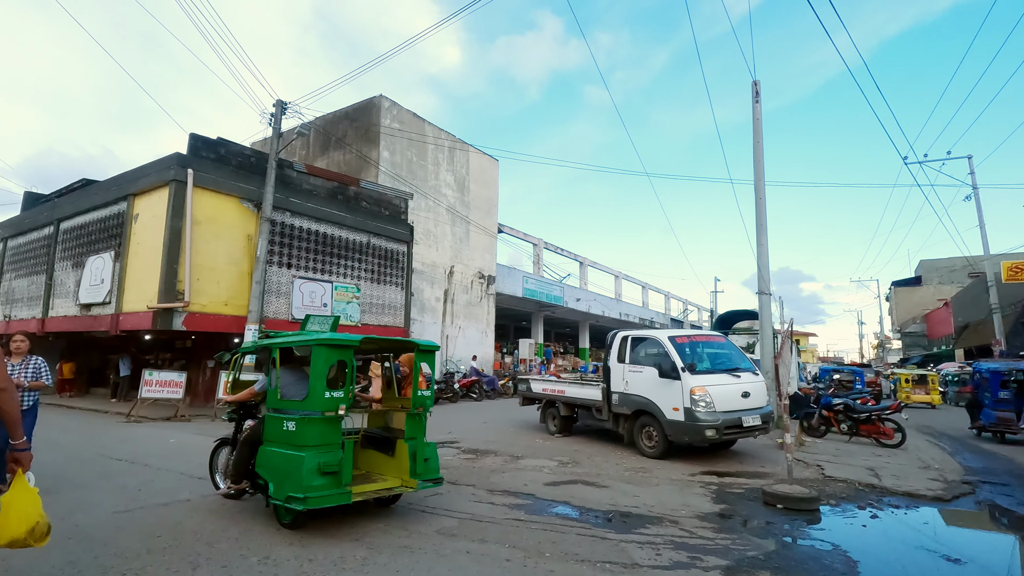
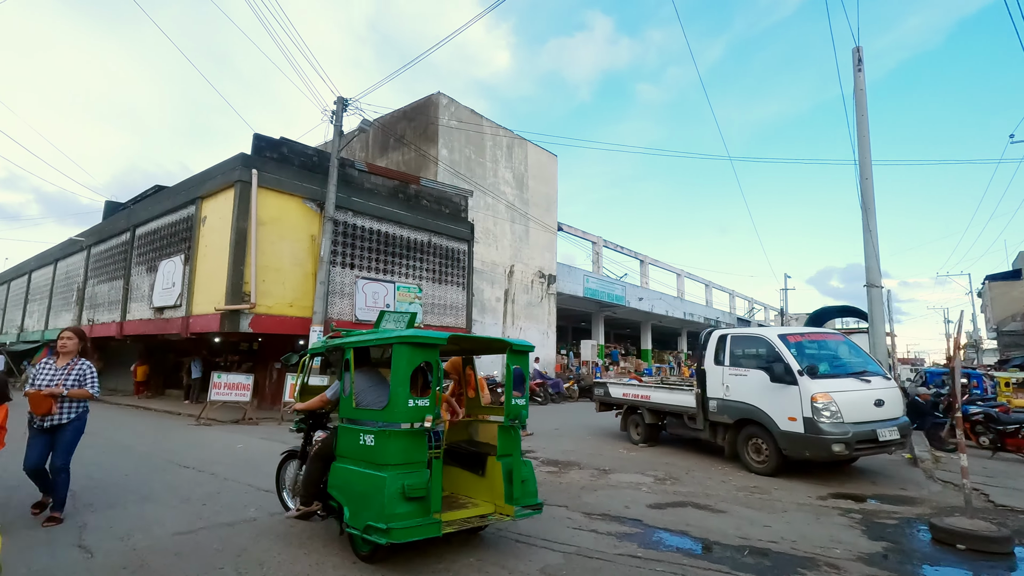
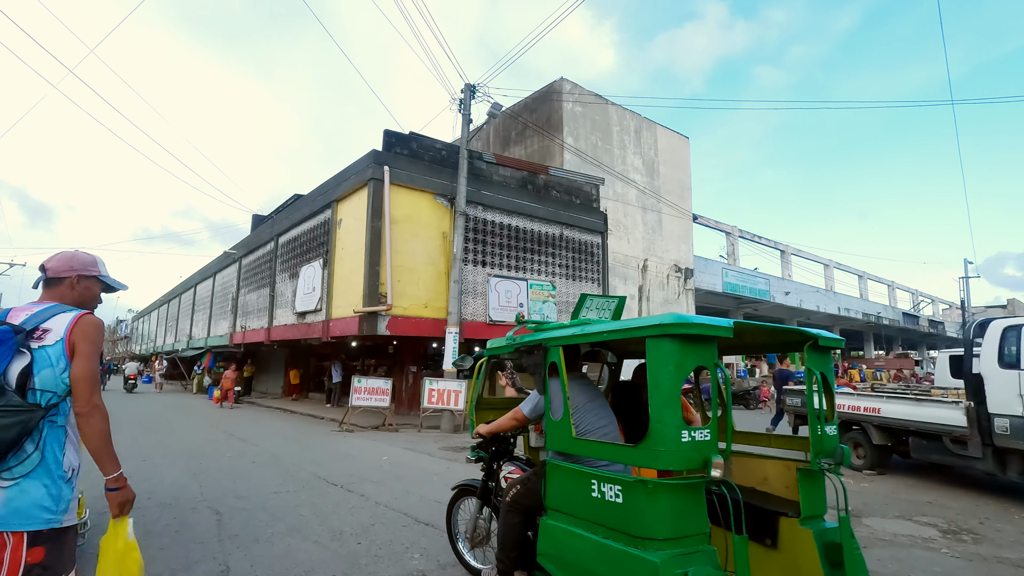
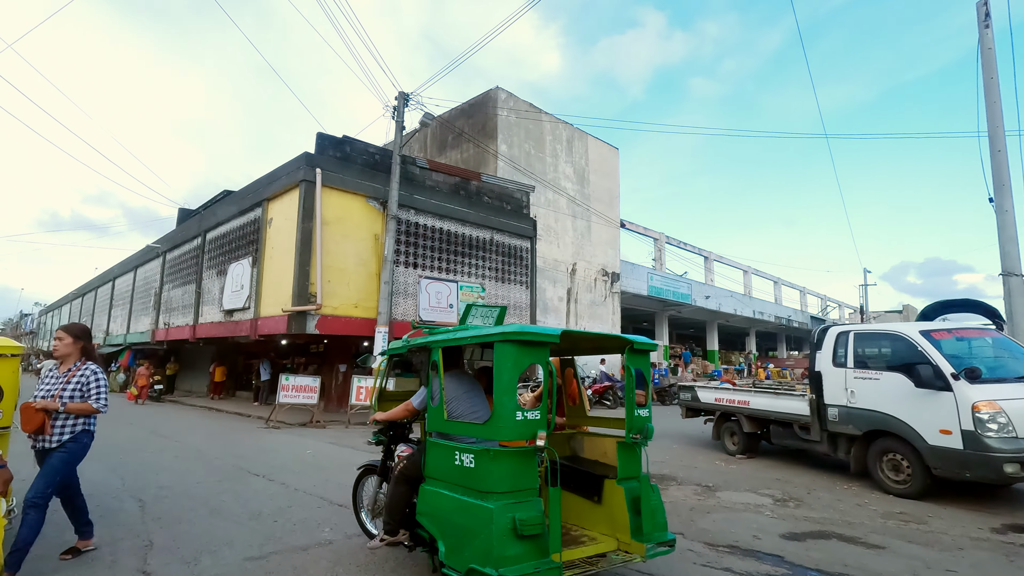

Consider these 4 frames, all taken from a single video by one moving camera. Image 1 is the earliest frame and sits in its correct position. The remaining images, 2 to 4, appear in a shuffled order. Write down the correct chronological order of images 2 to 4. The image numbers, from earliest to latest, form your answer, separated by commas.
2, 4, 3
